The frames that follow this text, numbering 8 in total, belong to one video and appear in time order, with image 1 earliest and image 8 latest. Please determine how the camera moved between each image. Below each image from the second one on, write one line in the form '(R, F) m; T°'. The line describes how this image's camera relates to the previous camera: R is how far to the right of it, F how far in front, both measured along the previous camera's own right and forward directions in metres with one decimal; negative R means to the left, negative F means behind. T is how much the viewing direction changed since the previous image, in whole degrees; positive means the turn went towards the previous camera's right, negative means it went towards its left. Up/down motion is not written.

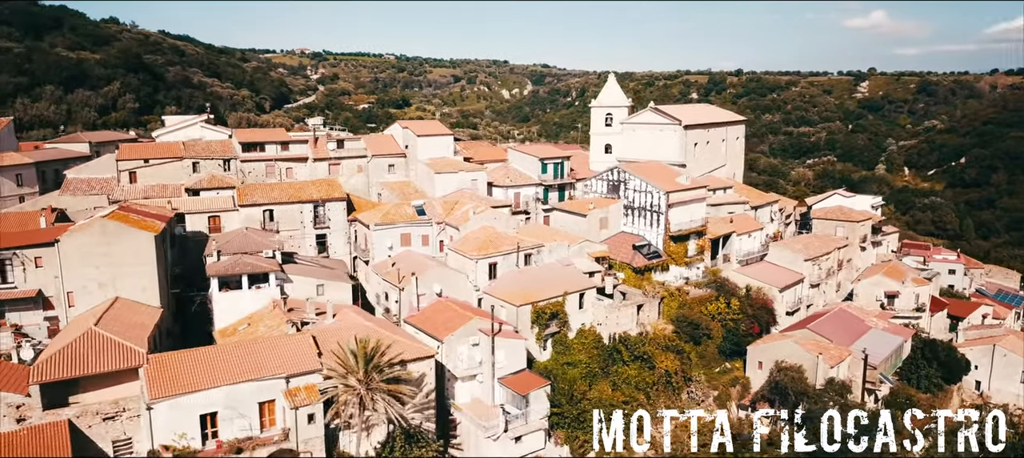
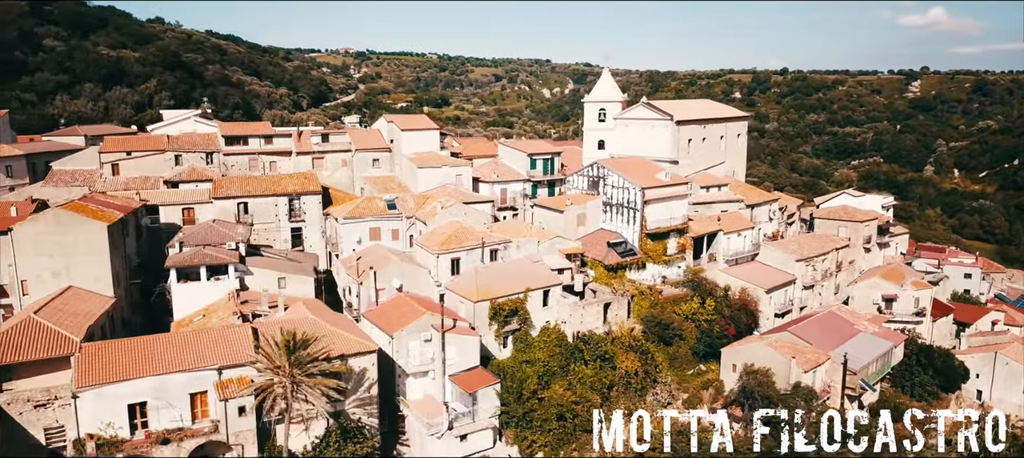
(+3.3, +0.7) m; -3°
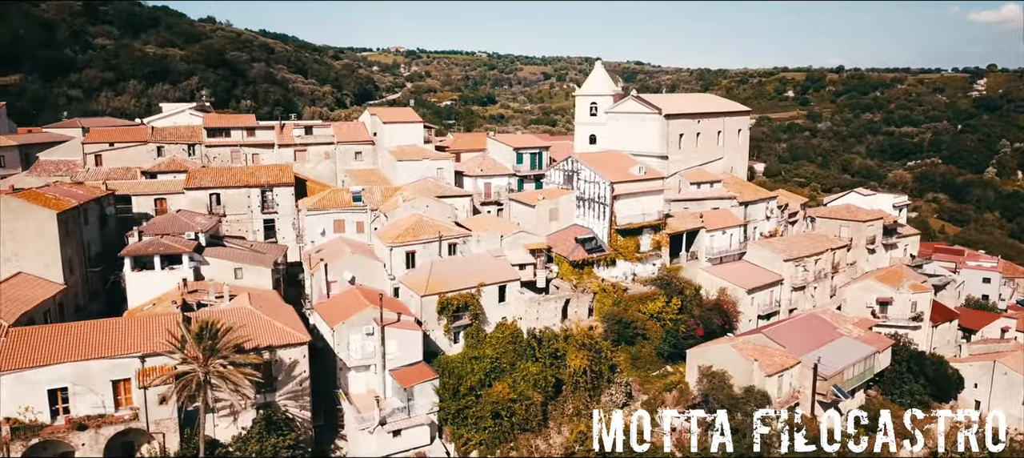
(+3.9, +0.8) m; -4°
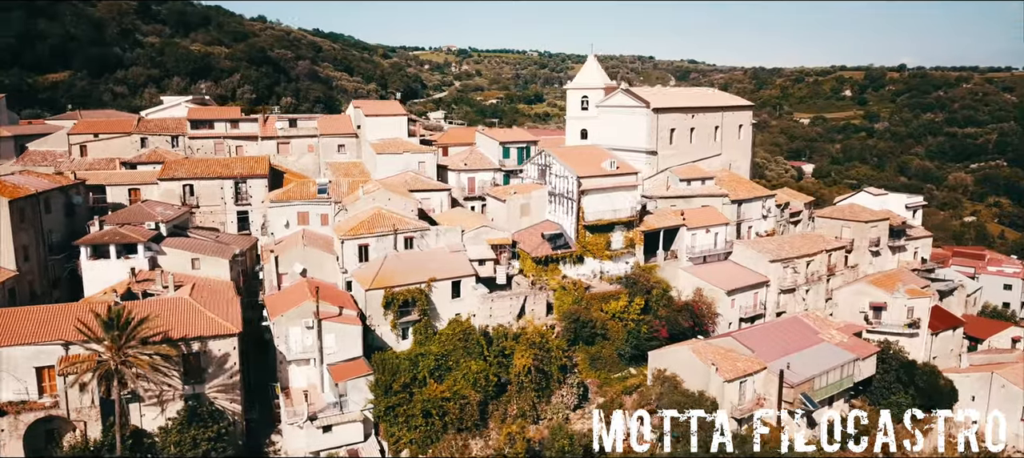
(+3.9, +1.0) m; -4°
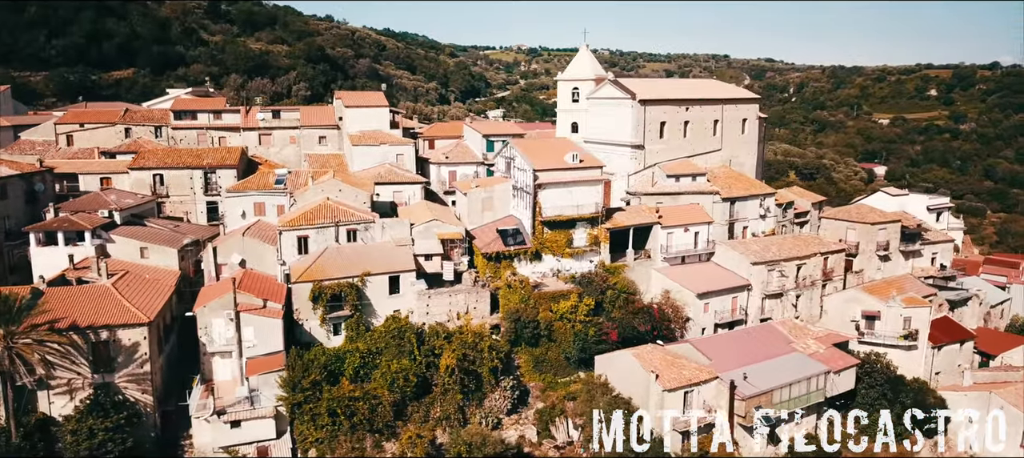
(+5.0, +1.7) m; -5°
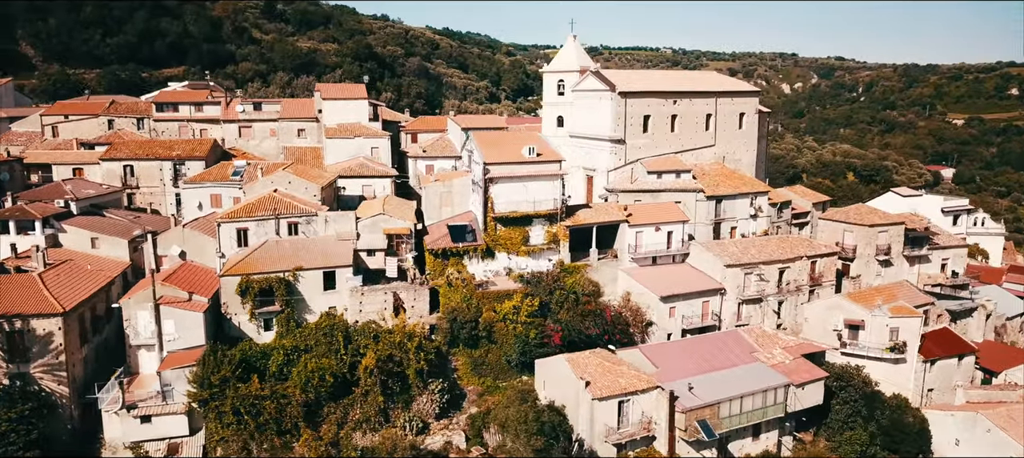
(+4.5, +1.6) m; -5°
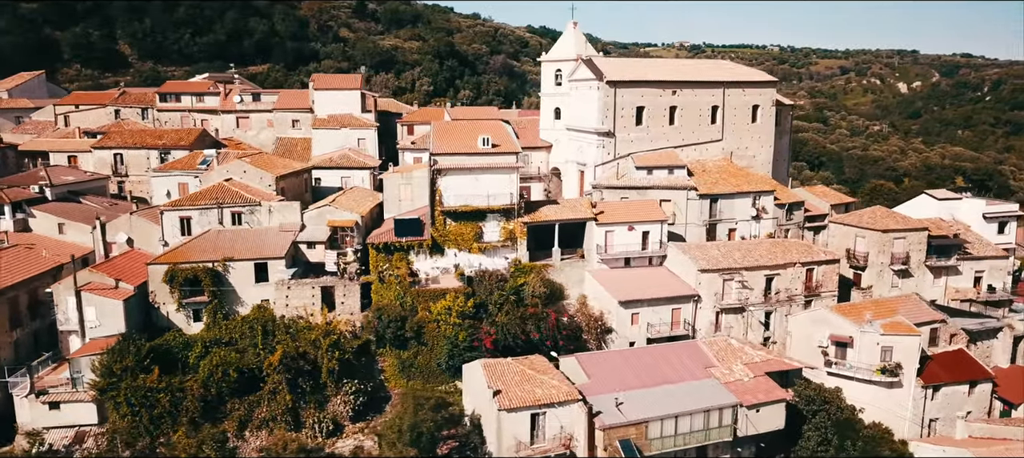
(+5.7, +2.3) m; -8°
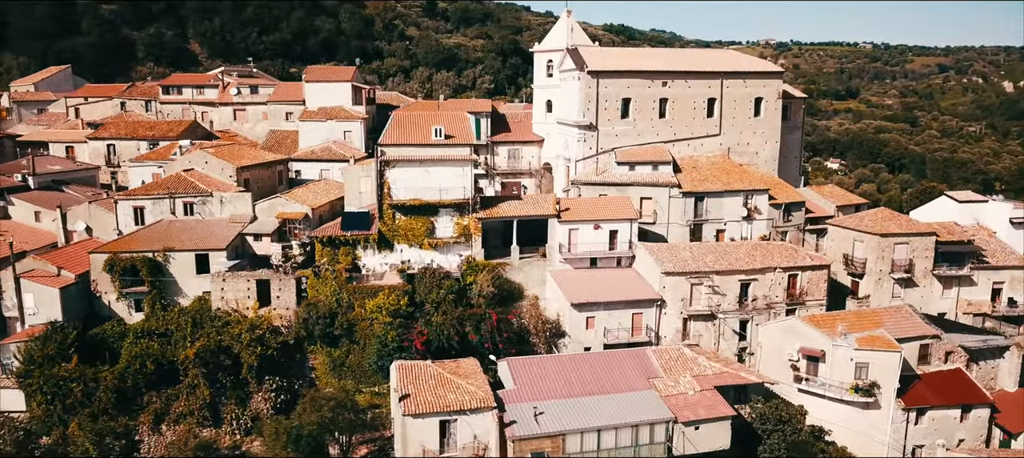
(+4.7, +1.7) m; -6°
